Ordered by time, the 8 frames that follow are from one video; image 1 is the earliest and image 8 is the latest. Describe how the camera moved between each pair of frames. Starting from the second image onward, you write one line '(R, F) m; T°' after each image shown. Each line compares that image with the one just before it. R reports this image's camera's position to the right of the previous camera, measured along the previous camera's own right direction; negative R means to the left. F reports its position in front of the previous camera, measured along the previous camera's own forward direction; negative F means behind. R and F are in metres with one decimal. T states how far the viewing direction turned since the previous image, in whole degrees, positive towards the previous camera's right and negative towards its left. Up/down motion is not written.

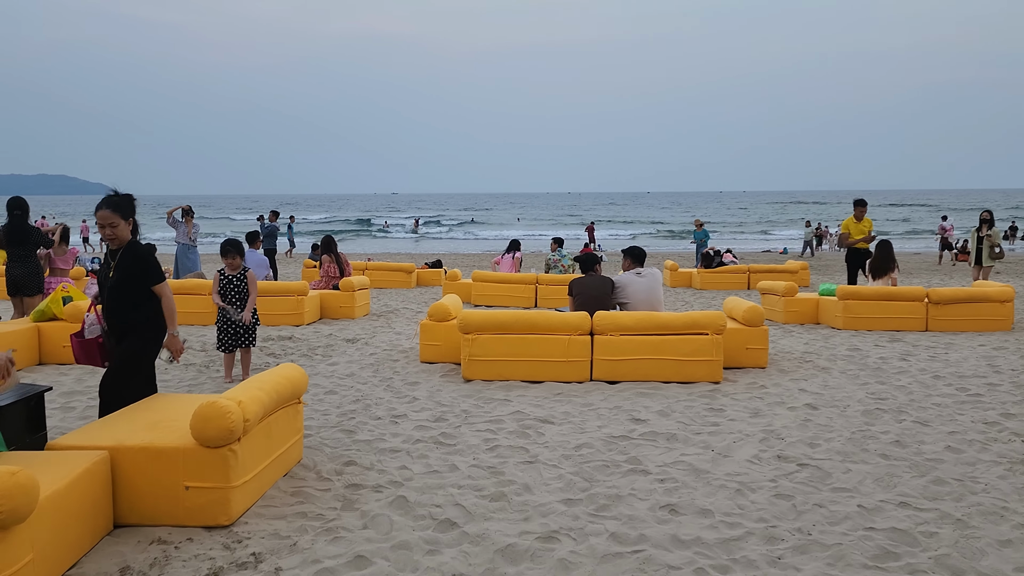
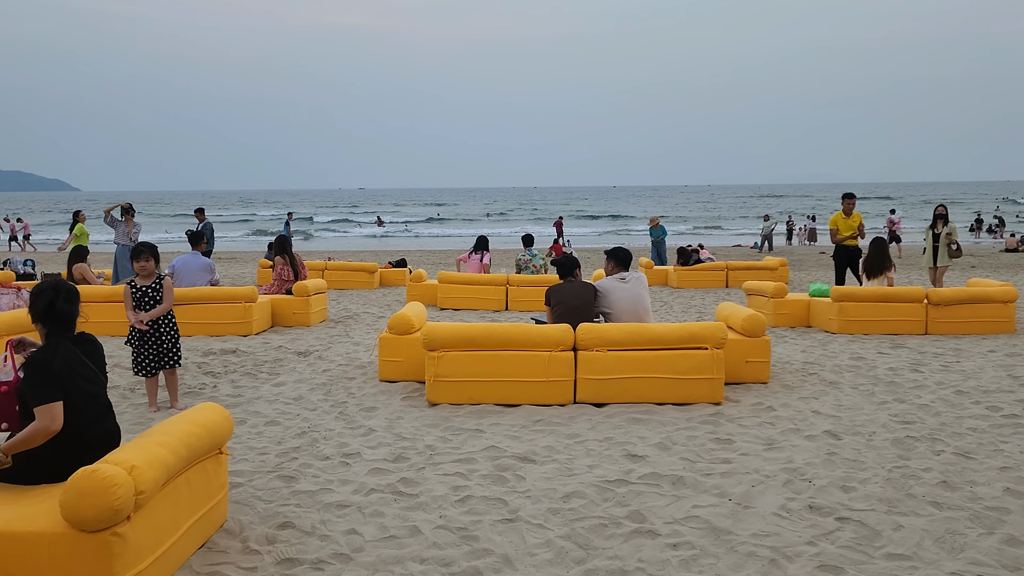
(0.0, +0.8) m; +2°
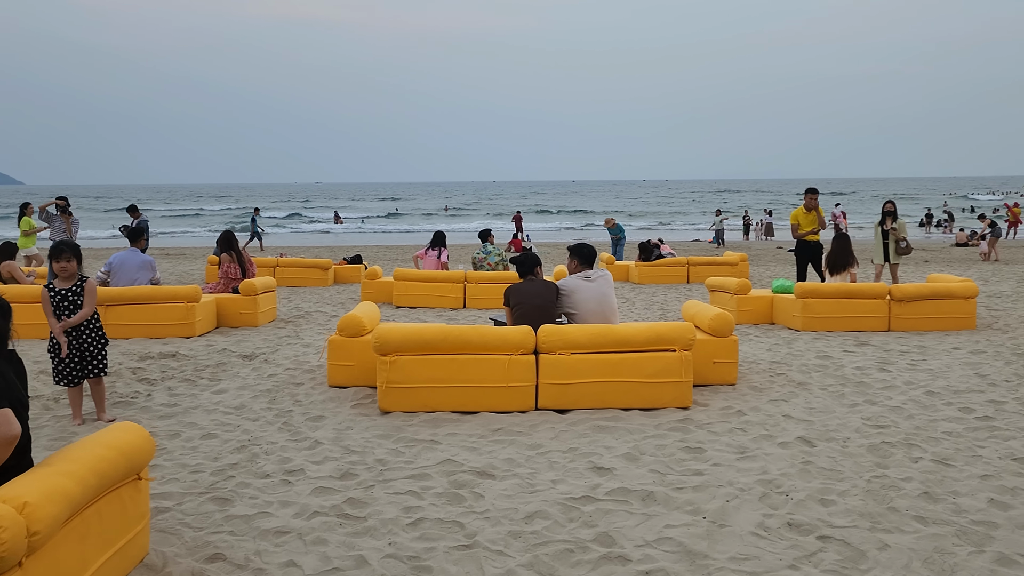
(0.0, +0.3) m; +3°
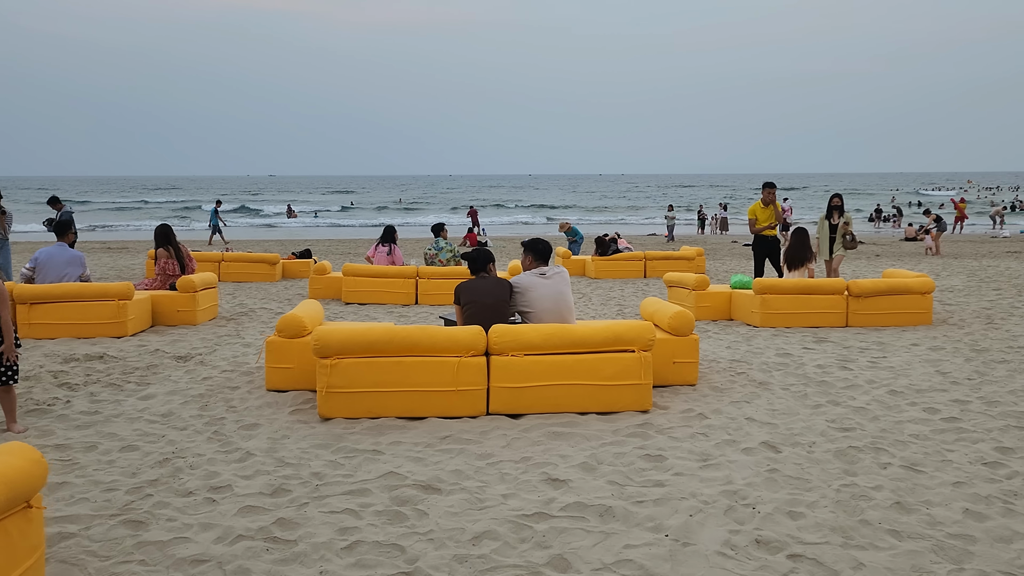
(0.0, +0.3) m; +3°
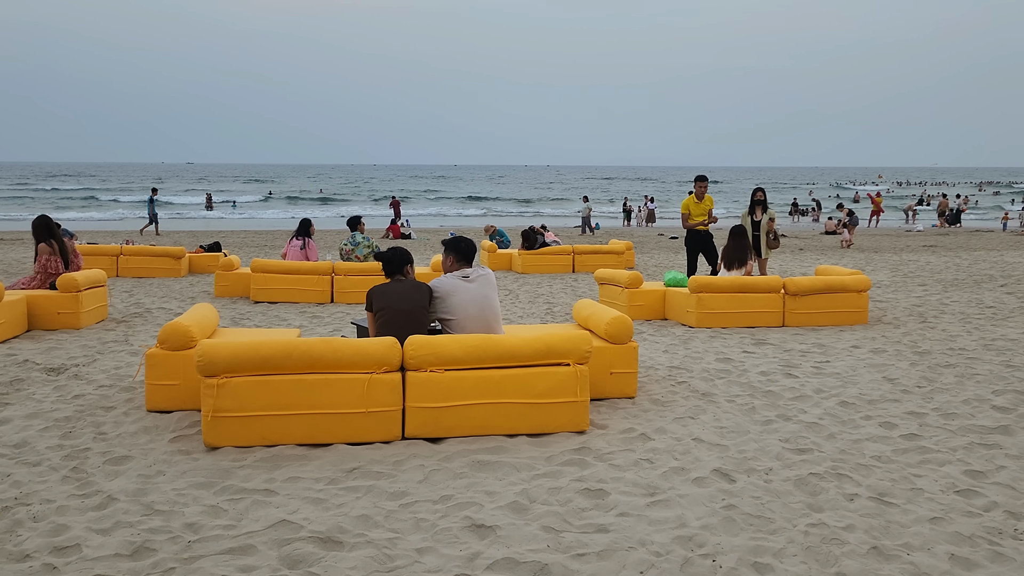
(0.0, +0.6) m; +5°
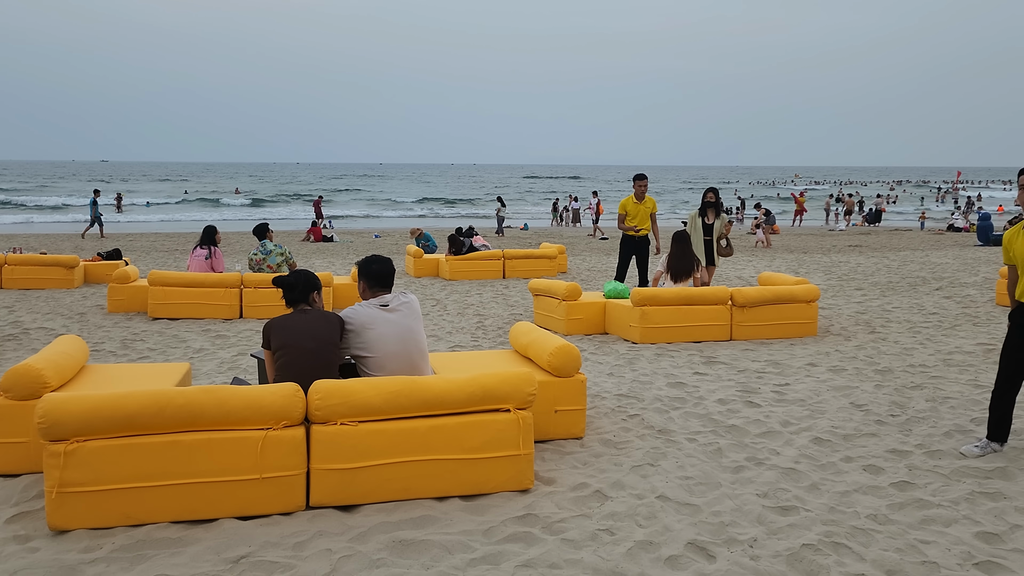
(0.0, +0.7) m; +5°
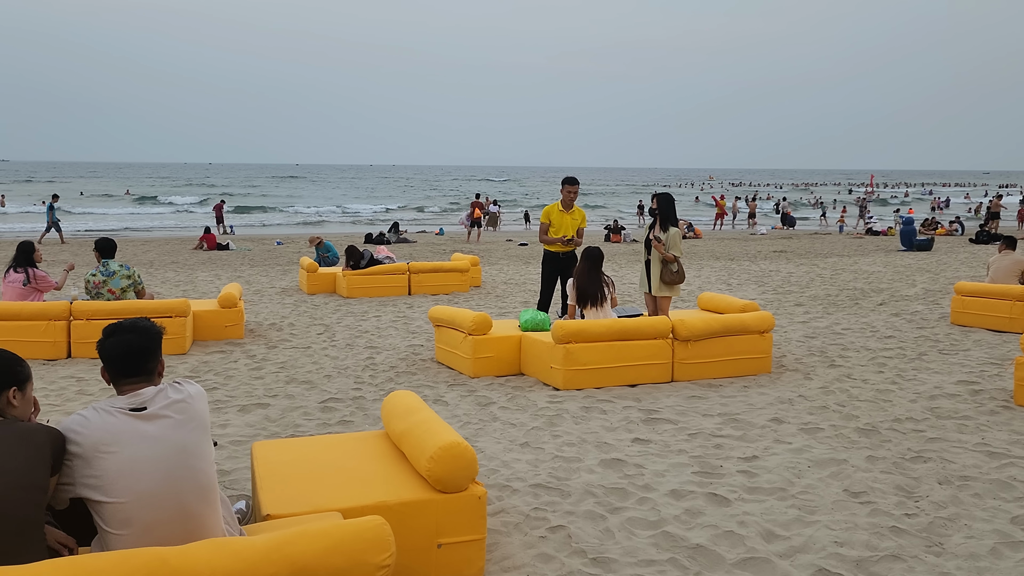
(+0.2, +1.5) m; +5°
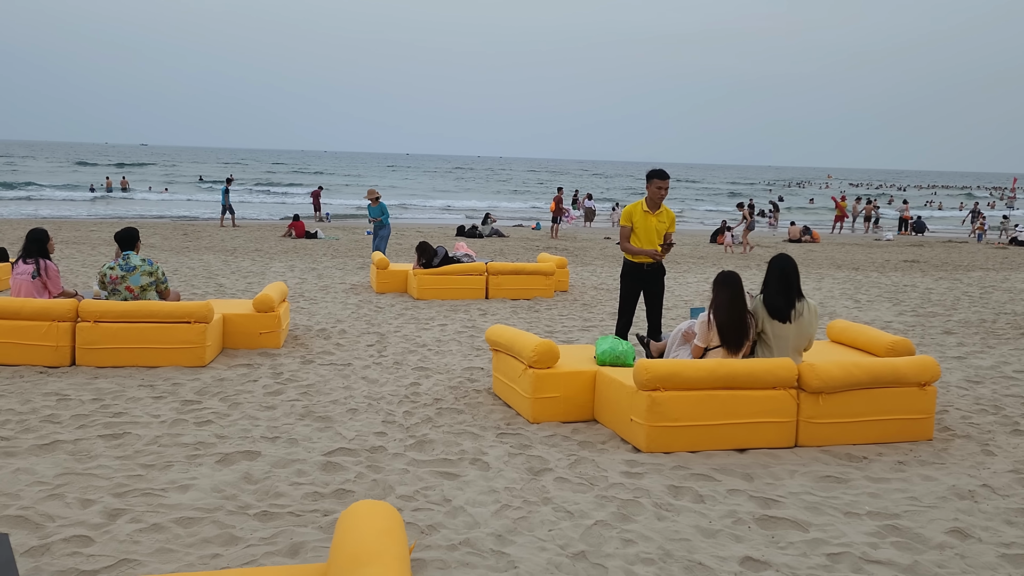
(+0.2, +1.4) m; -7°
